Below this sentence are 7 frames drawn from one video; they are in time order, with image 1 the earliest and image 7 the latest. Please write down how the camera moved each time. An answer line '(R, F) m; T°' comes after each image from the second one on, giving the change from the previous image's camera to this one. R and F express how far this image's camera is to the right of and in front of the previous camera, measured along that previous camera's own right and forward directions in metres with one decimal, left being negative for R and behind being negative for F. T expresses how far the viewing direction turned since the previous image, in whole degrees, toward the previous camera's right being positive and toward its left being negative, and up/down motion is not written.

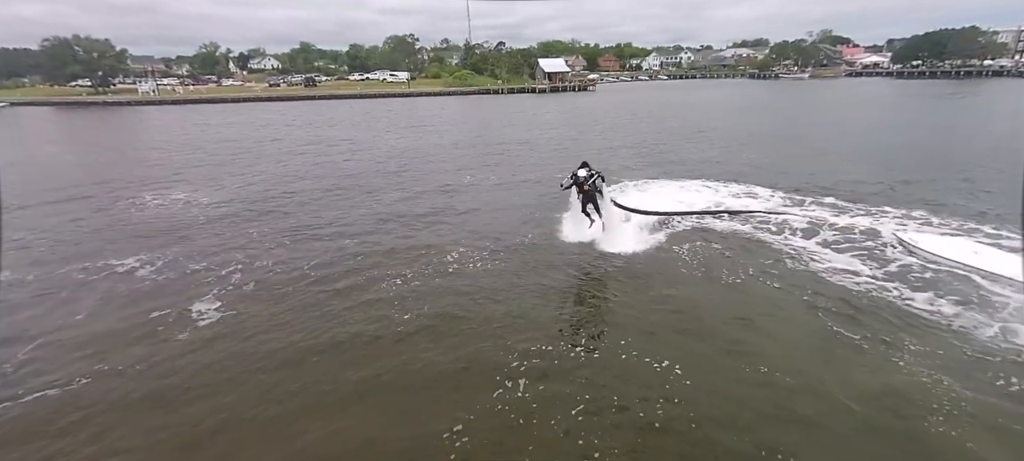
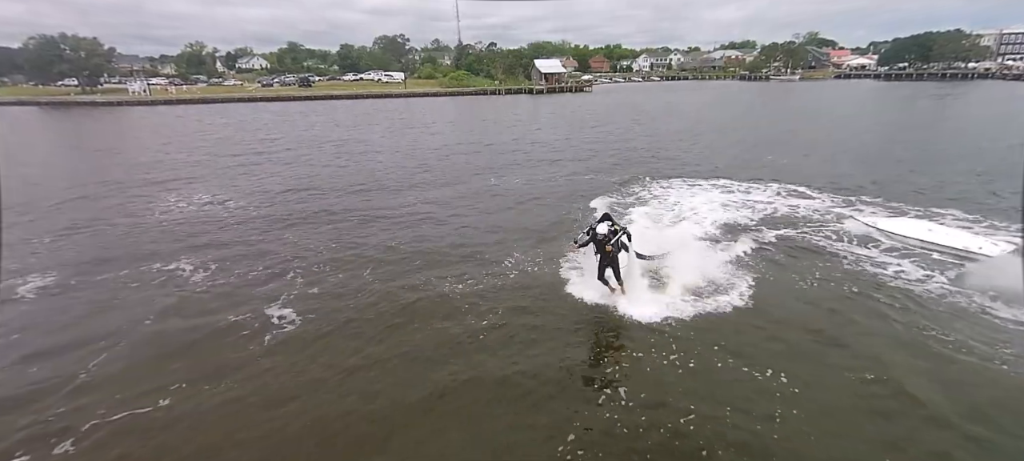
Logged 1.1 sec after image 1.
(-1.7, +0.3) m; +1°
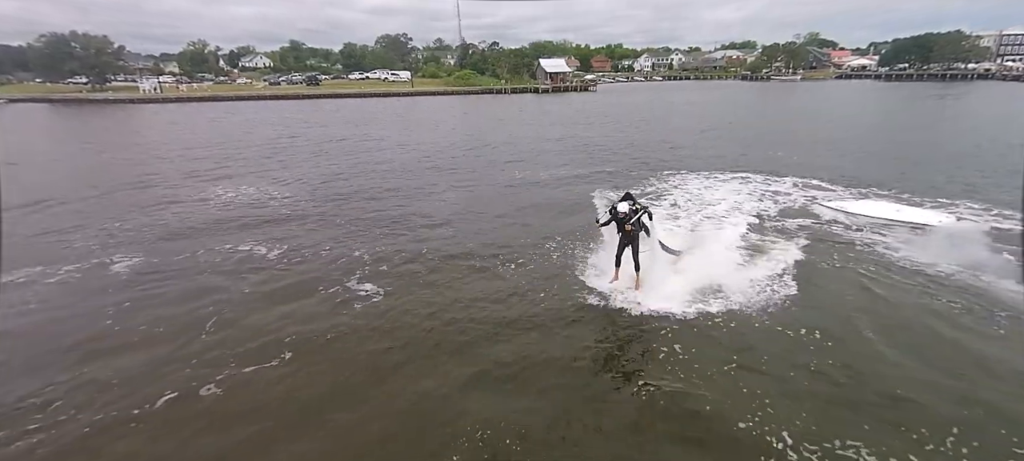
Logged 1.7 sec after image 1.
(-1.2, -0.9) m; 0°
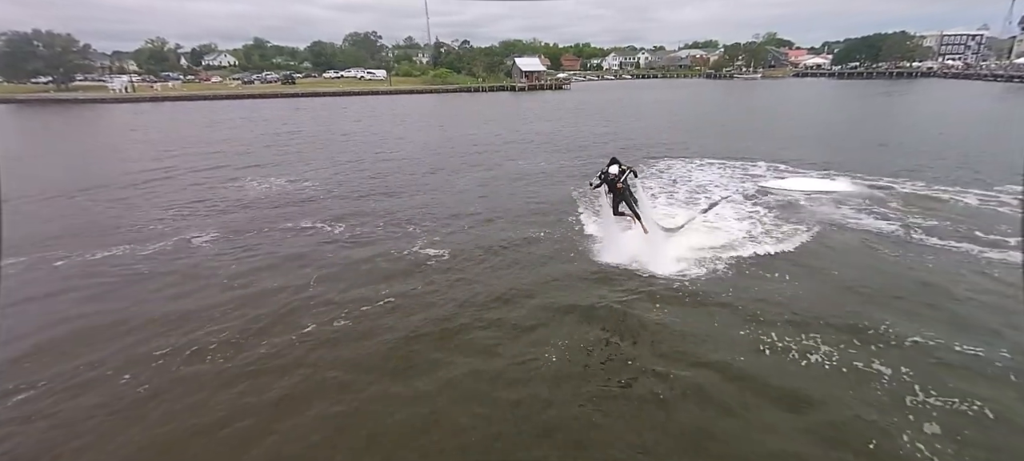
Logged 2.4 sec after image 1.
(-1.7, -2.0) m; +4°
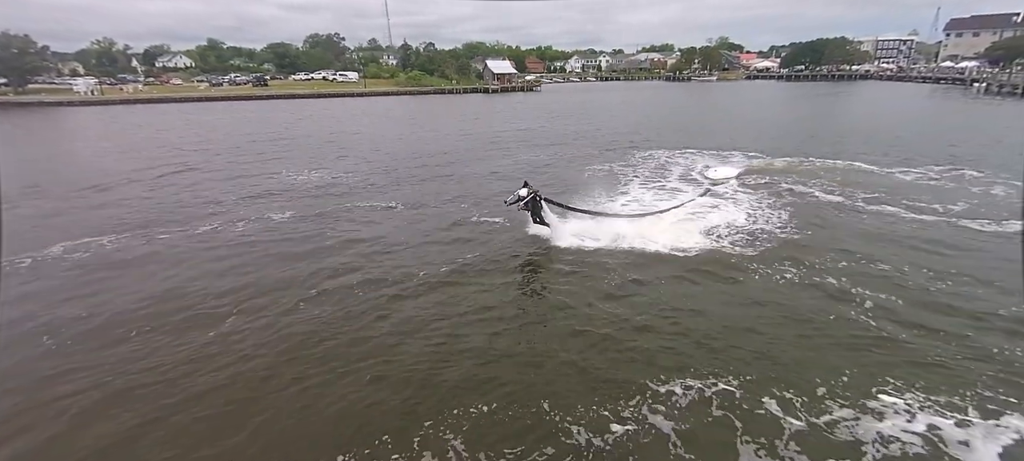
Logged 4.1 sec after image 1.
(-2.2, -2.6) m; +4°
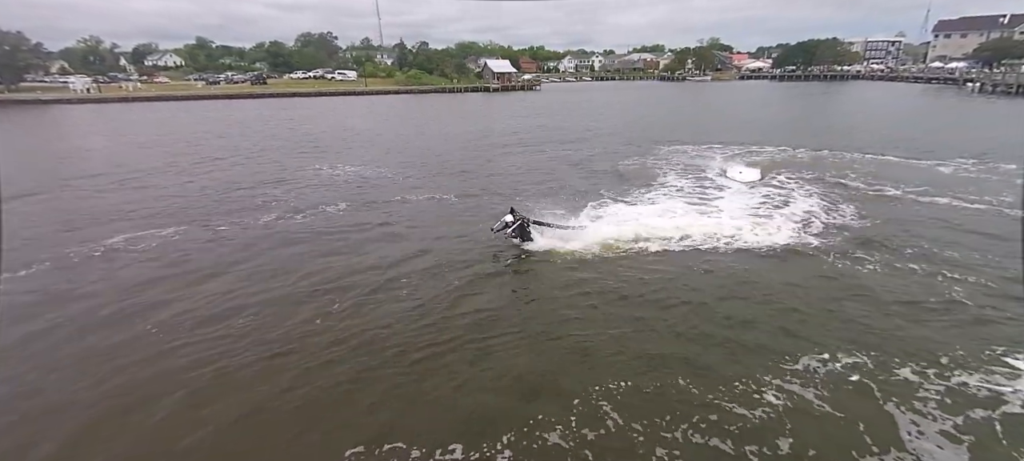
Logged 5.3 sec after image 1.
(-2.1, 0.0) m; +1°
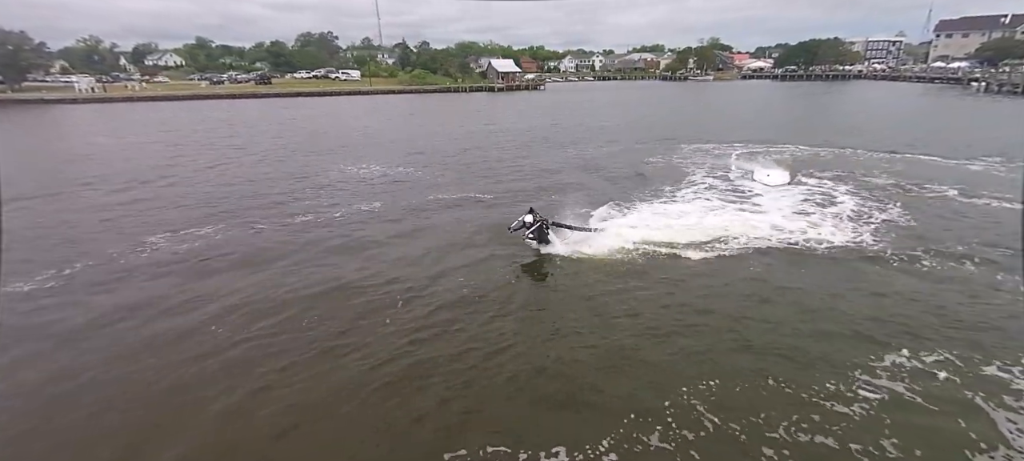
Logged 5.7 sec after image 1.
(-1.2, +0.1) m; 0°
